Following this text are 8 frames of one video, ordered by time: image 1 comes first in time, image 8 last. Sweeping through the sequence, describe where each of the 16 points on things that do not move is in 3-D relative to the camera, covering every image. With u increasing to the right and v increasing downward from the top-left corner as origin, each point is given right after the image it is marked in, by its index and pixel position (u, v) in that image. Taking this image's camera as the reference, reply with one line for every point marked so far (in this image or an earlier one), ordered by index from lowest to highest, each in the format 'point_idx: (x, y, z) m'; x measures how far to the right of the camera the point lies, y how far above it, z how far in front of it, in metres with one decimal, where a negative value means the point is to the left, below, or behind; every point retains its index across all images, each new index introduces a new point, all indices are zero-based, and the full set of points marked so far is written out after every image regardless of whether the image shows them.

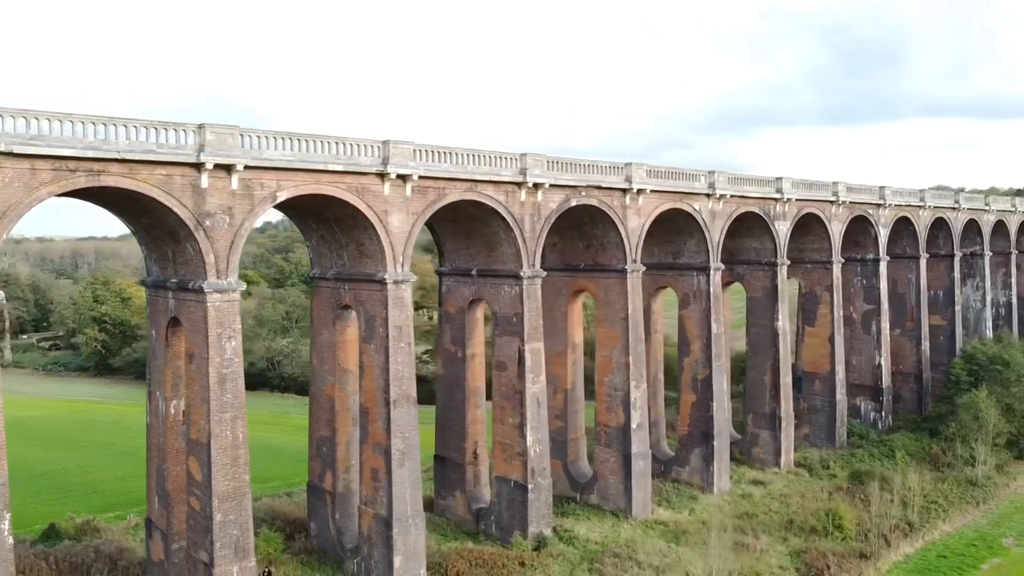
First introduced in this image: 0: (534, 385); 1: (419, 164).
0: (+0.5, -2.2, +18.8) m
1: (-1.9, +2.5, +16.4) m
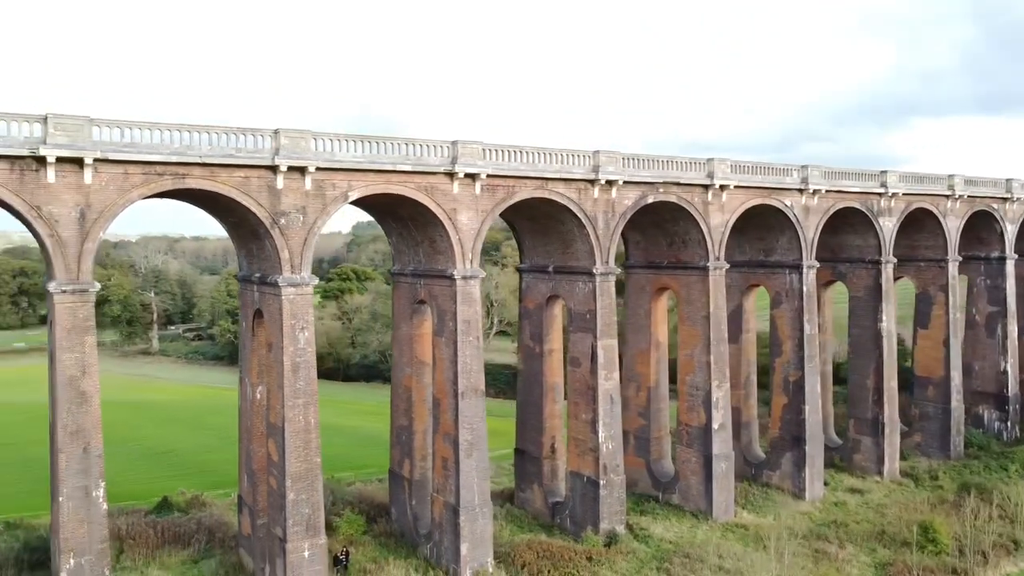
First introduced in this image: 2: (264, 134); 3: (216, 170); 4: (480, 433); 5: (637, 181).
0: (+2.2, -2.2, +18.9) m
1: (-0.5, +2.6, +16.9) m
2: (-4.4, +2.8, +14.5) m
3: (-5.1, +2.0, +14.1) m
4: (-0.7, -3.0, +17.1) m
5: (+2.9, +2.5, +19.1) m
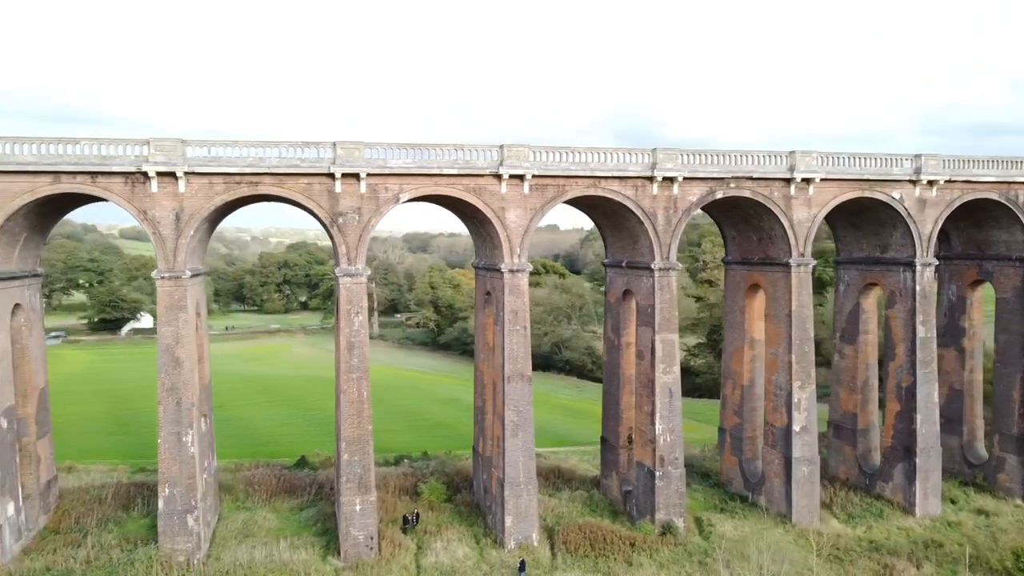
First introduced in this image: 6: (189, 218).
0: (+3.6, -2.1, +19.2) m
1: (+0.5, +2.7, +18.1) m
2: (-3.9, +3.0, +17.0) m
3: (-4.7, +2.3, +16.9) m
4: (+0.3, -2.9, +18.4) m
5: (+4.4, +2.6, +19.1) m
6: (-6.6, +1.4, +16.5) m
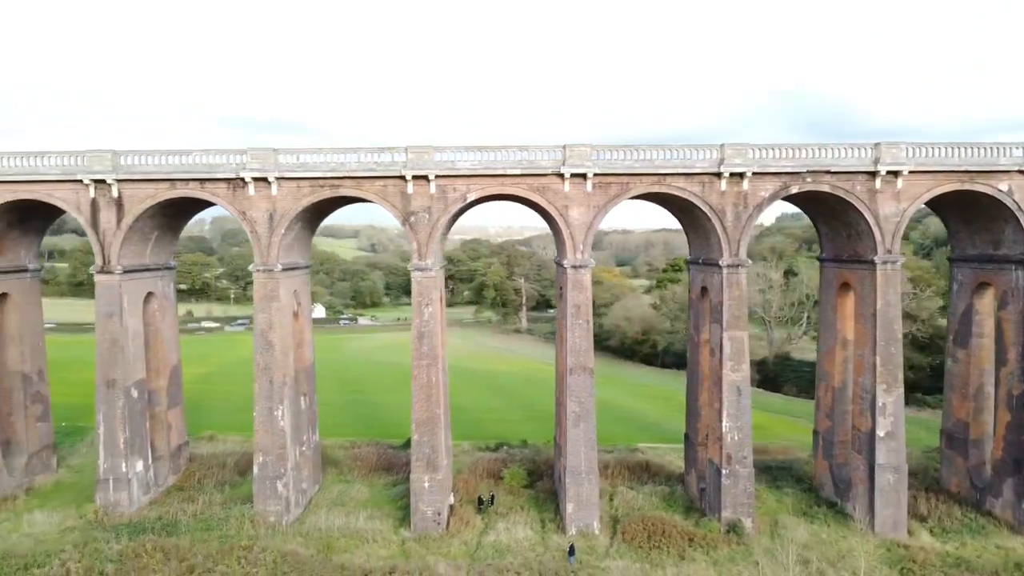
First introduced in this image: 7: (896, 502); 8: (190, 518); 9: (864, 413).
0: (+5.2, -2.0, +19.0) m
1: (+1.9, +2.8, +18.6) m
2: (-2.6, +3.1, +18.5) m
3: (-3.4, +2.4, +18.6) m
4: (+1.8, -2.8, +19.0) m
5: (+6.0, +2.7, +18.7) m
6: (-5.3, +1.6, +18.6) m
7: (+9.0, -5.0, +19.2) m
8: (-7.2, -5.2, +18.3) m
9: (+8.5, -3.0, +19.8) m
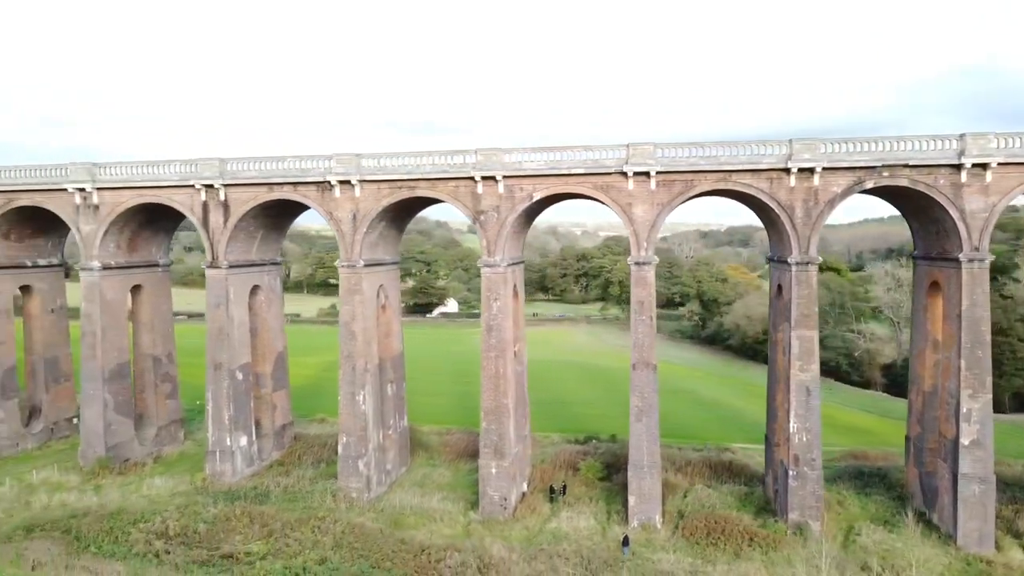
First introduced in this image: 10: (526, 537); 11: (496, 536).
0: (+6.6, -1.9, +18.6) m
1: (+3.4, +2.9, +18.8) m
2: (-1.1, +3.2, +19.6) m
3: (-1.9, +2.6, +19.8) m
4: (+3.3, -2.7, +19.2) m
5: (+7.4, +2.7, +18.2) m
6: (-3.7, +1.7, +20.2) m
7: (+10.4, -5.0, +18.1) m
8: (-5.7, -5.0, +20.3) m
9: (+10.1, -3.0, +18.8) m
10: (+0.3, -5.6, +18.5) m
11: (-0.4, -5.6, +18.5) m
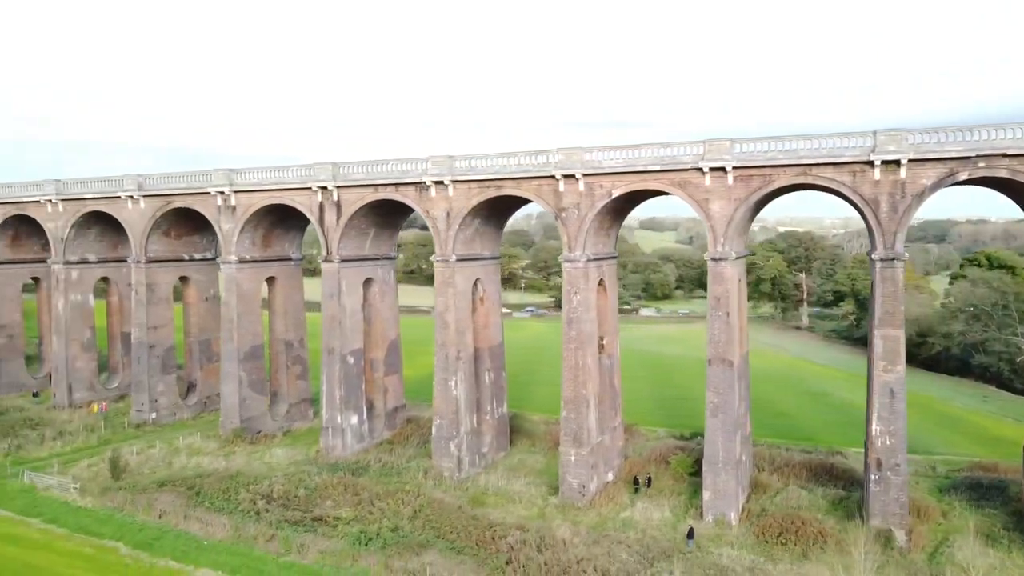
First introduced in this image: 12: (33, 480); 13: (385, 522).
0: (+8.2, -1.9, +17.9) m
1: (+5.2, +3.0, +18.7) m
2: (+0.9, +3.4, +20.4) m
3: (+0.2, +2.7, +20.8) m
4: (+5.1, -2.6, +19.2) m
5: (+9.0, +2.8, +17.3) m
6: (-1.5, +1.9, +21.6) m
7: (+11.7, -5.0, +16.6) m
8: (-3.5, -4.8, +22.1) m
9: (+11.6, -3.0, +17.3) m
10: (+2.0, -5.5, +19.2) m
11: (+1.3, -5.5, +19.3) m
12: (-11.6, -4.6, +19.8) m
13: (-2.8, -5.1, +17.9) m
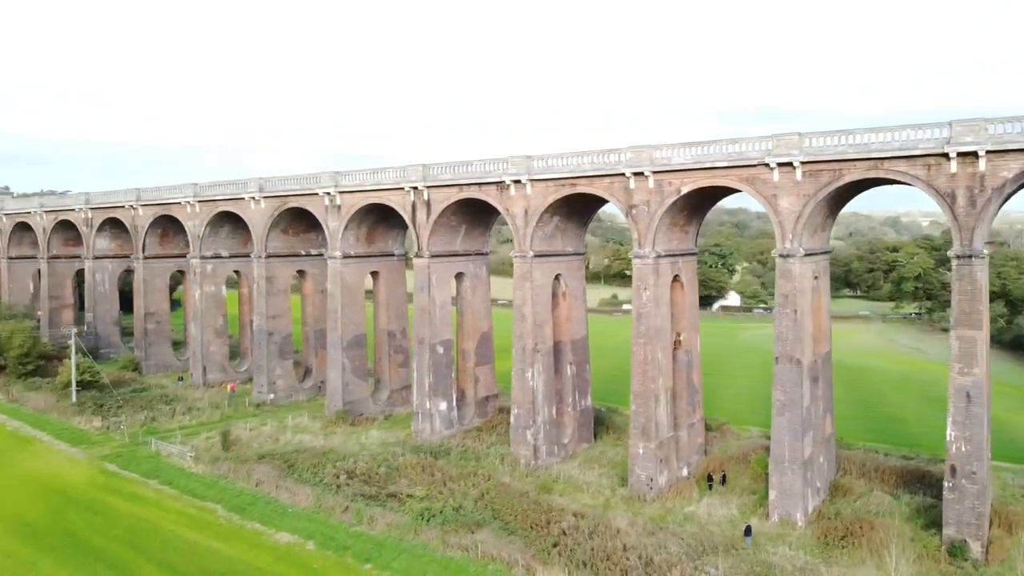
0: (+9.4, -1.8, +17.0) m
1: (+6.6, +3.1, +18.4) m
2: (+2.8, +3.5, +20.8) m
3: (+2.1, +2.8, +21.4) m
4: (+6.6, -2.5, +18.9) m
5: (+10.1, +2.8, +16.3) m
6: (+0.6, +2.1, +22.4) m
7: (+12.6, -5.0, +15.1) m
8: (-1.4, -4.7, +23.4) m
9: (+12.6, -3.0, +15.8) m
10: (+3.5, -5.4, +19.4) m
11: (+2.9, -5.4, +19.7) m
12: (-9.8, -4.4, +22.6) m
13: (-1.4, -5.0, +19.1) m
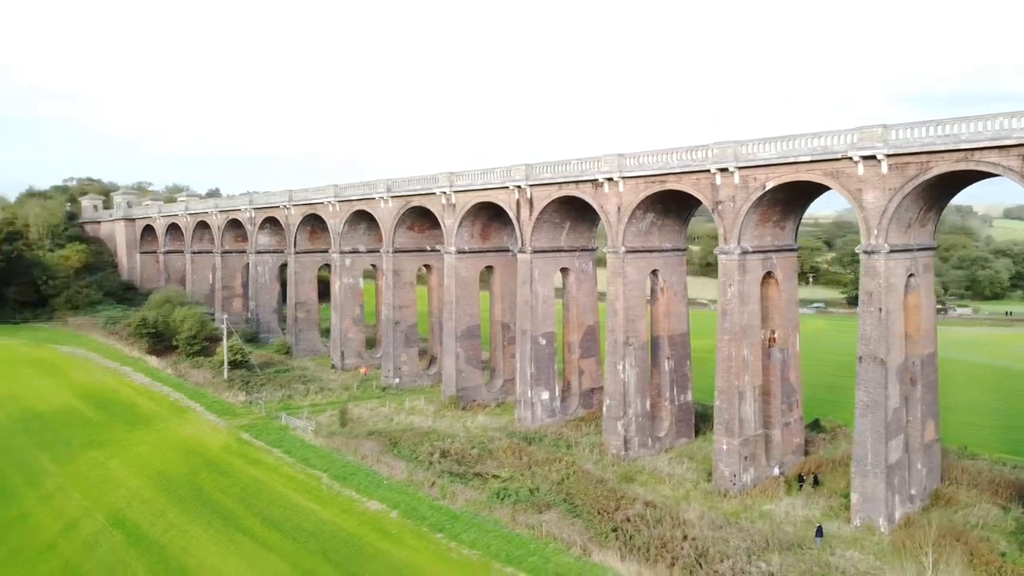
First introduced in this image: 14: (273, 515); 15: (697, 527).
0: (+10.6, -1.8, +15.8) m
1: (+8.2, +3.1, +17.7) m
2: (+5.0, +3.6, +20.9) m
3: (+4.5, +3.0, +21.6) m
4: (+8.2, -2.5, +18.3) m
5: (+11.1, +2.8, +14.9) m
6: (+3.2, +2.2, +23.0) m
7: (+13.3, -5.0, +13.3) m
8: (+1.4, -4.5, +24.4) m
9: (+13.5, -3.0, +14.0) m
10: (+5.3, -5.3, +19.5) m
11: (+4.7, -5.2, +19.8) m
12: (-7.0, -4.1, +25.4) m
13: (+0.4, -4.8, +20.2) m
14: (-5.4, -5.1, +18.4) m
15: (+4.1, -5.3, +18.0) m
